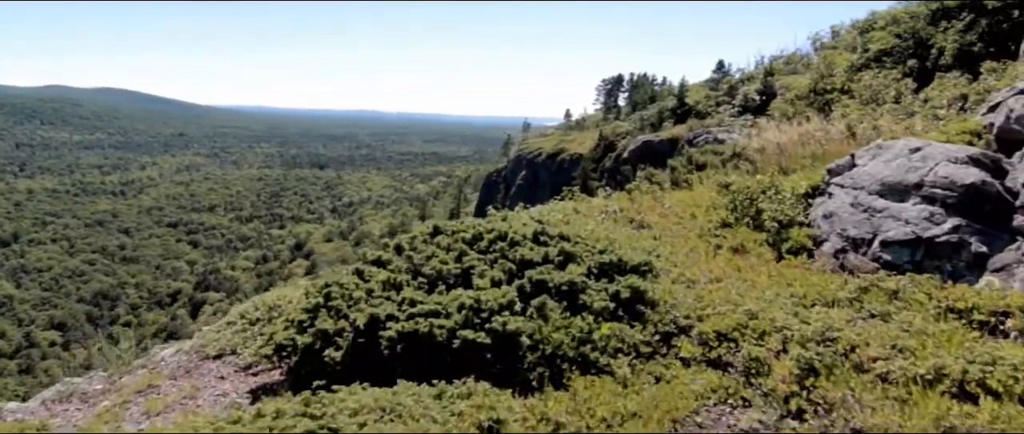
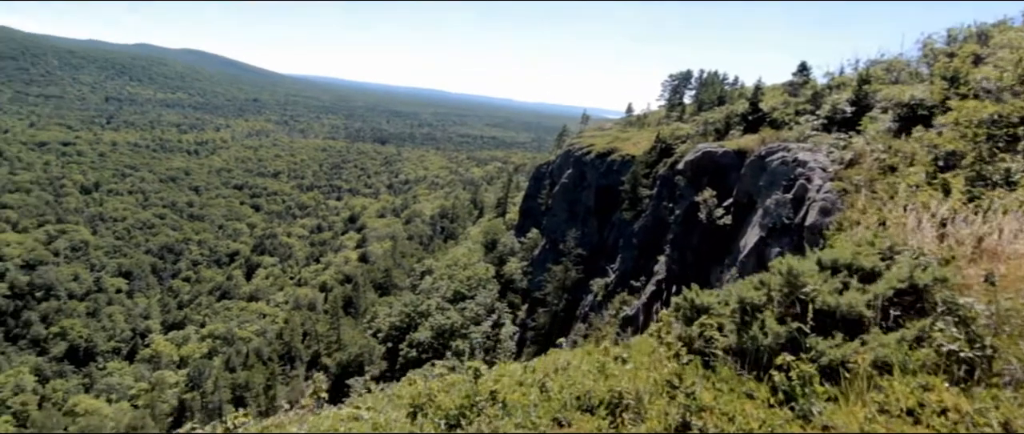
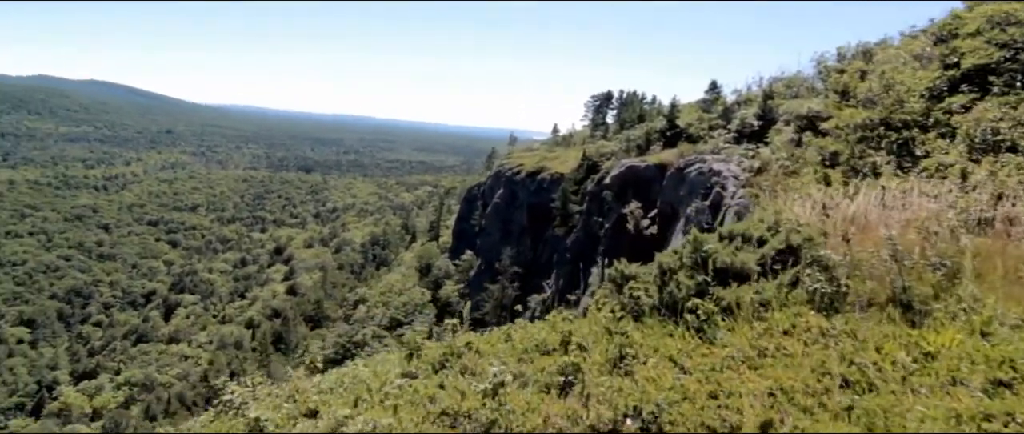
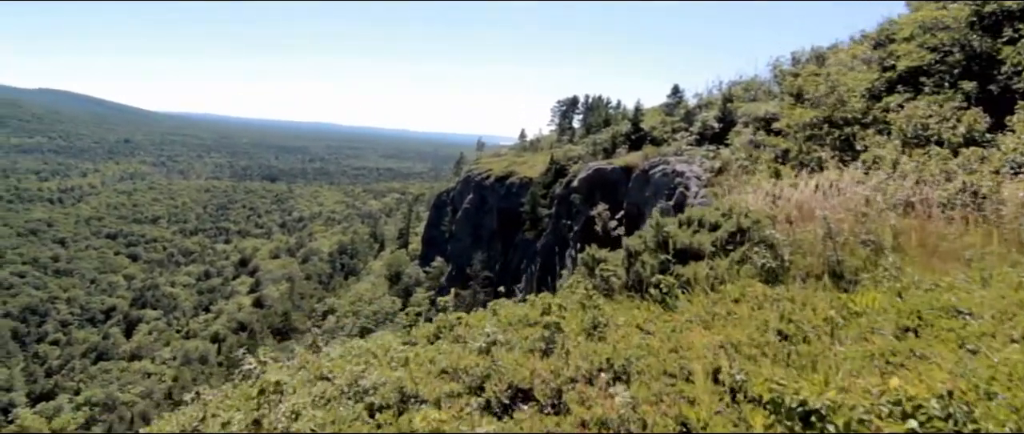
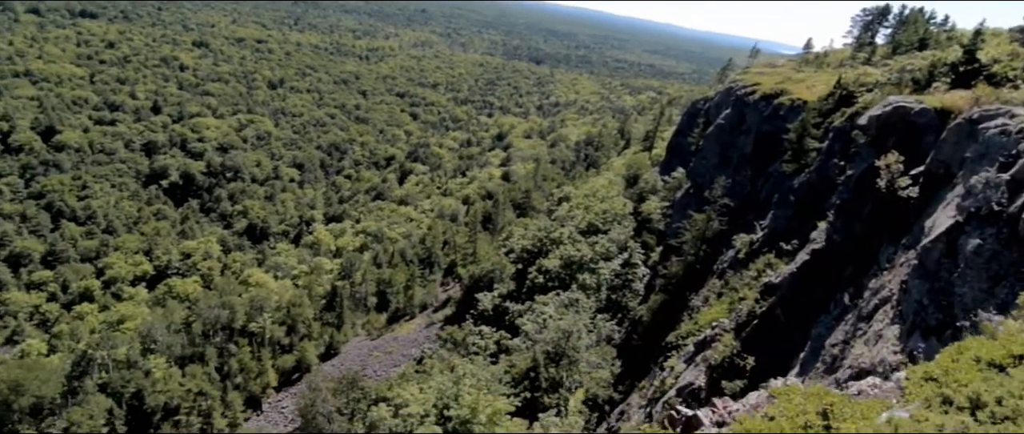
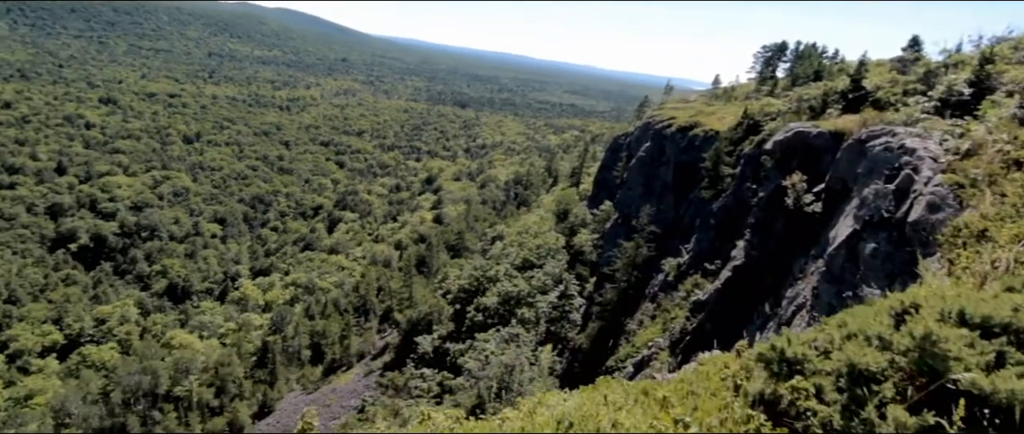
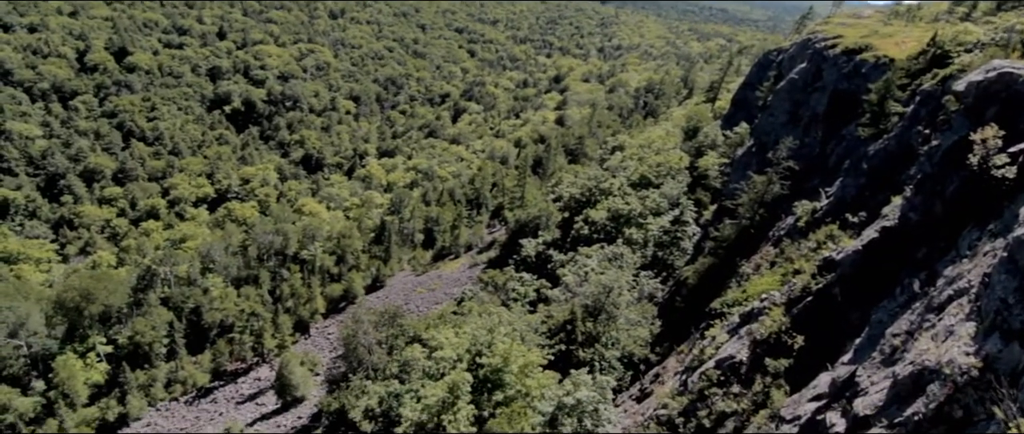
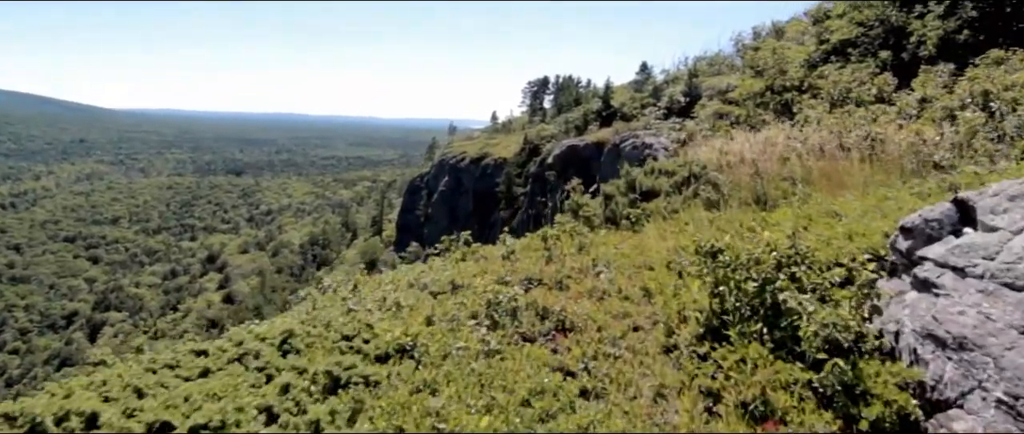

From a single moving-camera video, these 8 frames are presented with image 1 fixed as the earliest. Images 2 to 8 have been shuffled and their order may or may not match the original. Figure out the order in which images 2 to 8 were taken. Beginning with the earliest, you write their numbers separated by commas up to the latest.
8, 4, 3, 2, 6, 5, 7
